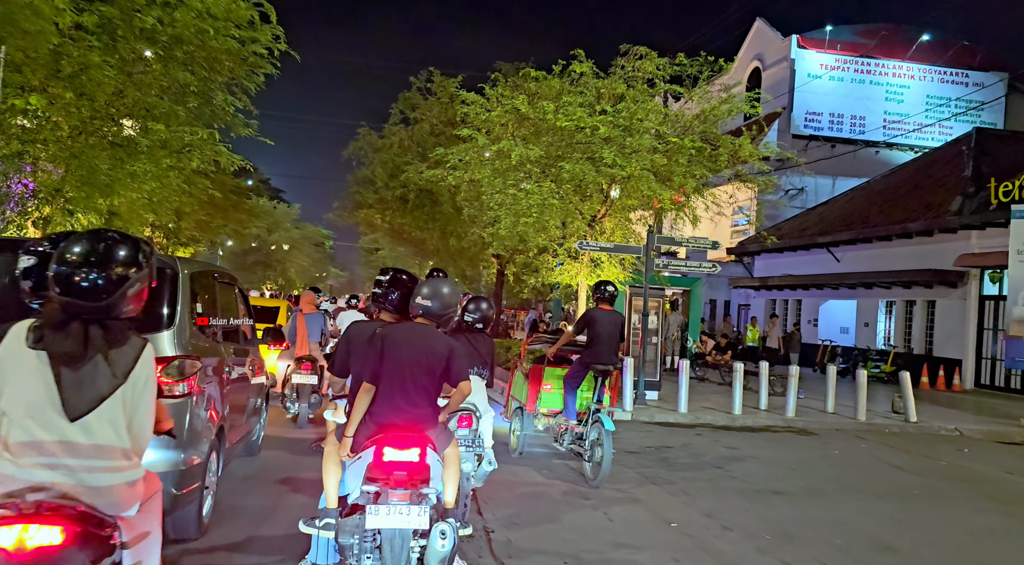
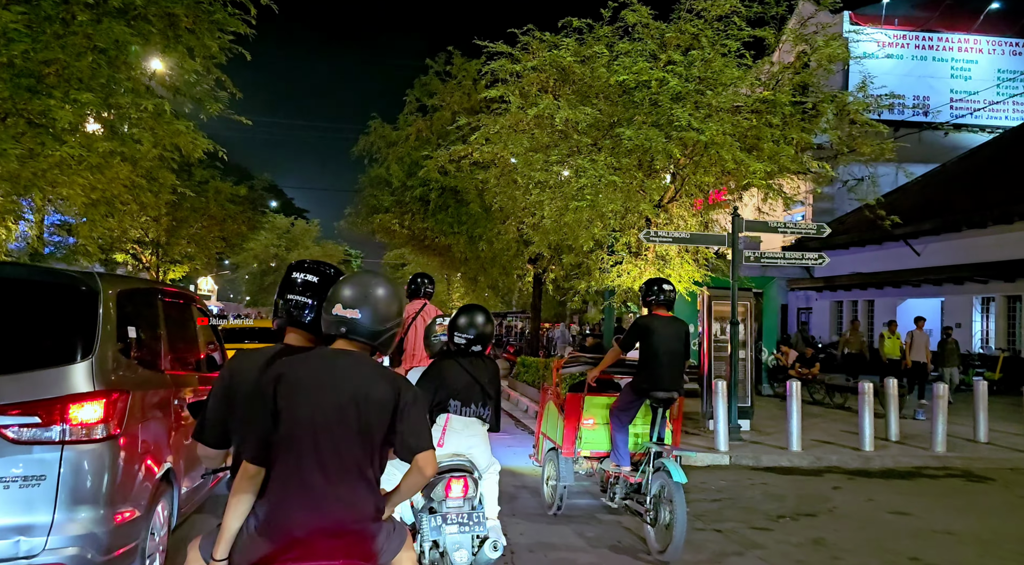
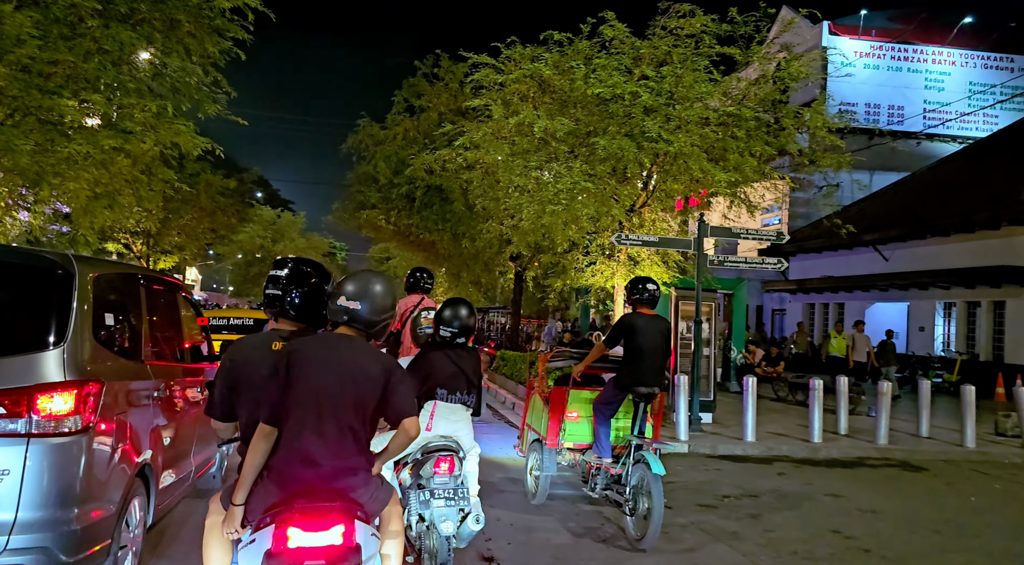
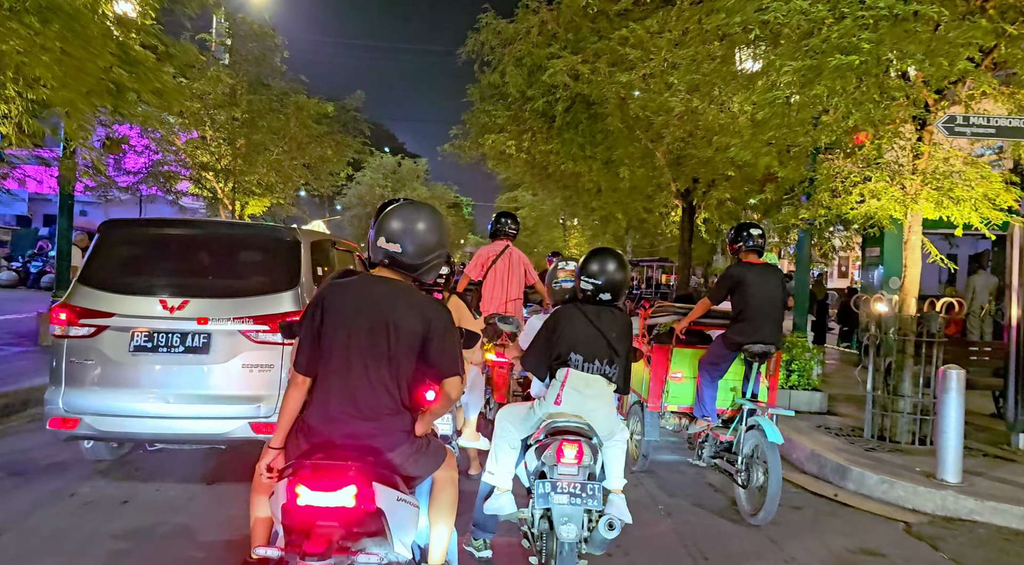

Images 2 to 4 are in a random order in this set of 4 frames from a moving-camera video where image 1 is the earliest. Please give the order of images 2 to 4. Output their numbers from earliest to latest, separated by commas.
3, 2, 4
